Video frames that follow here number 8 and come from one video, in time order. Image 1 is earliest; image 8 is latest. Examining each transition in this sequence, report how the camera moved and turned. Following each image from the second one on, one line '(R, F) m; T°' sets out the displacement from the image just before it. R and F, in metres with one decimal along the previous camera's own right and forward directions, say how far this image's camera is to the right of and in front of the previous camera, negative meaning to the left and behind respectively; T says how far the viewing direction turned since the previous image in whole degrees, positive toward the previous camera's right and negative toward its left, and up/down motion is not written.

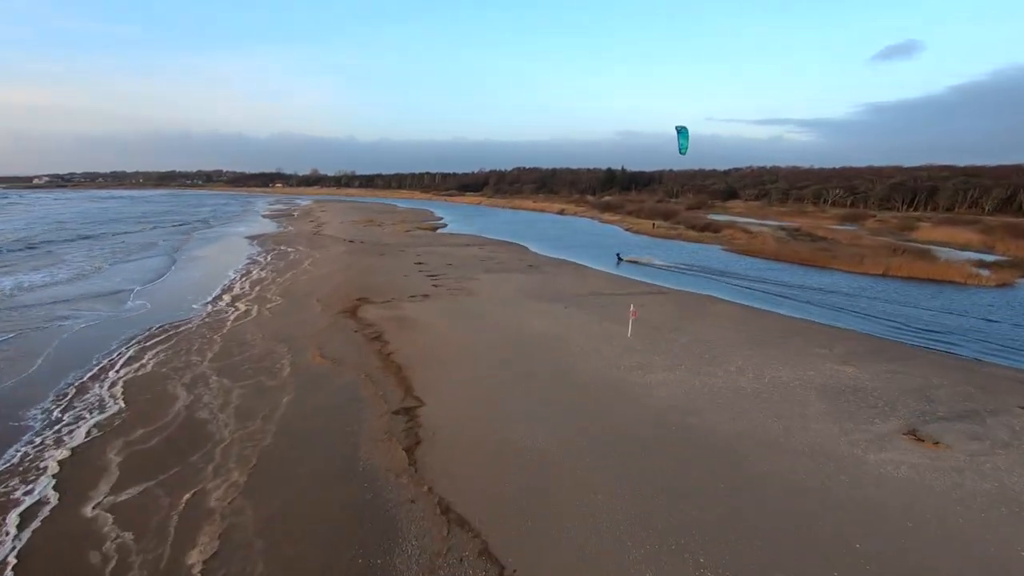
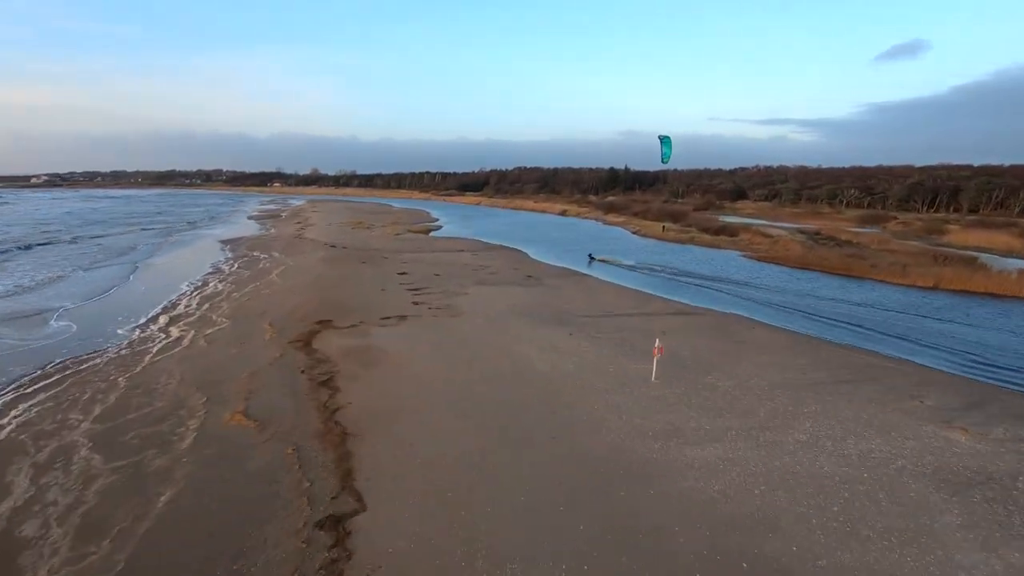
(+0.2, +2.7) m; 0°
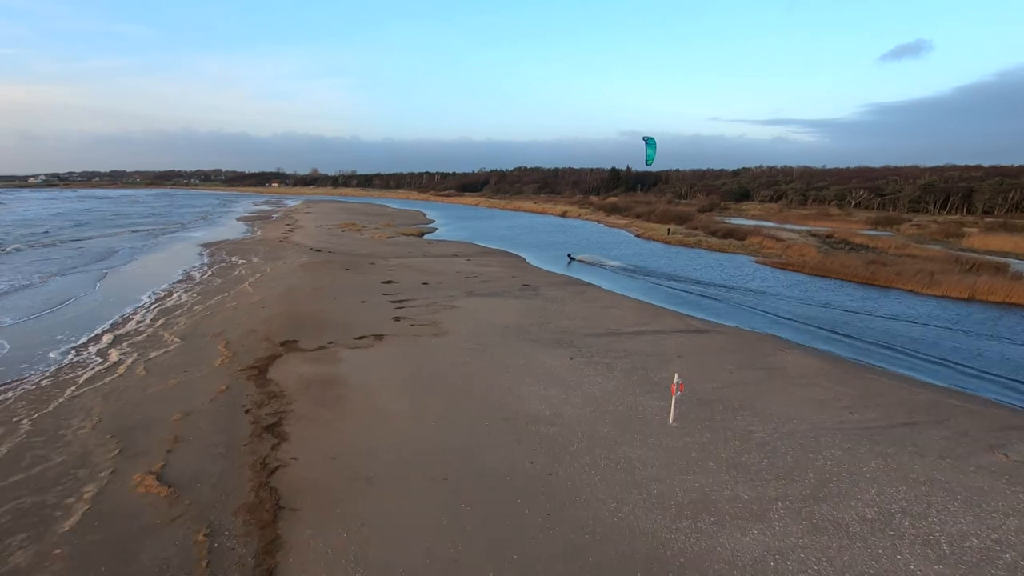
(+0.2, +1.7) m; 0°
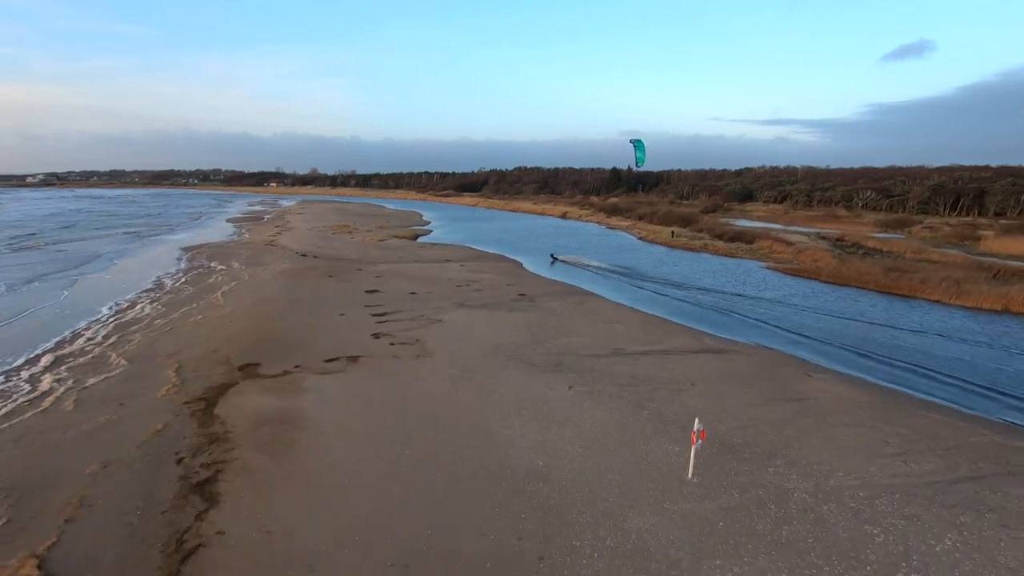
(+0.2, +1.4) m; 0°
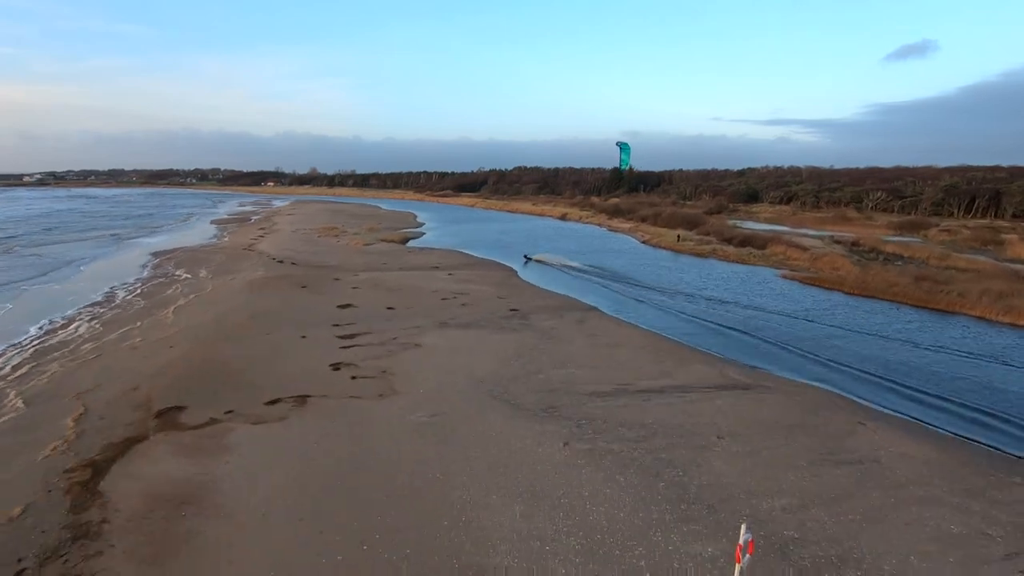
(+0.3, +1.9) m; 0°
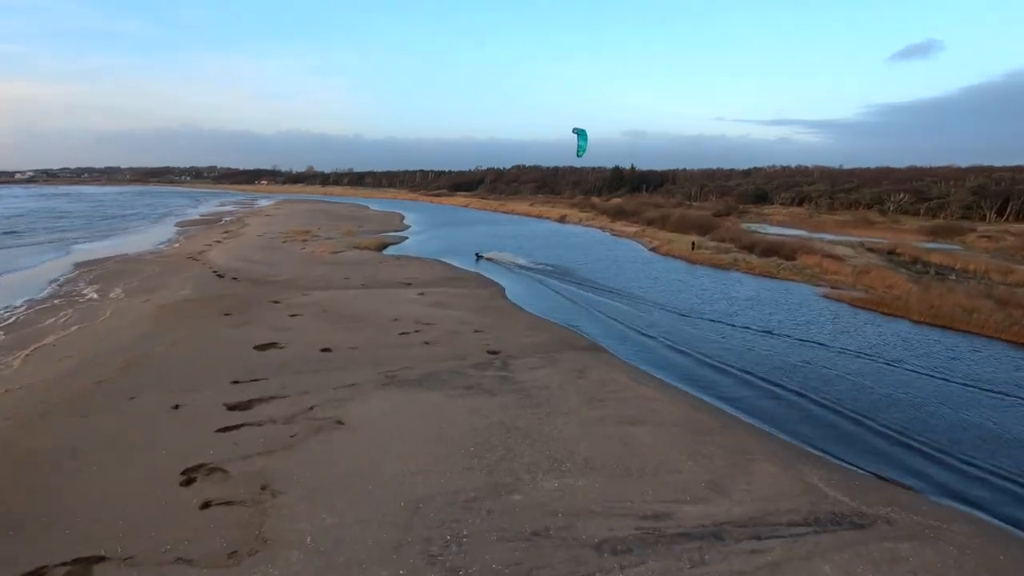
(+0.6, +3.8) m; 0°
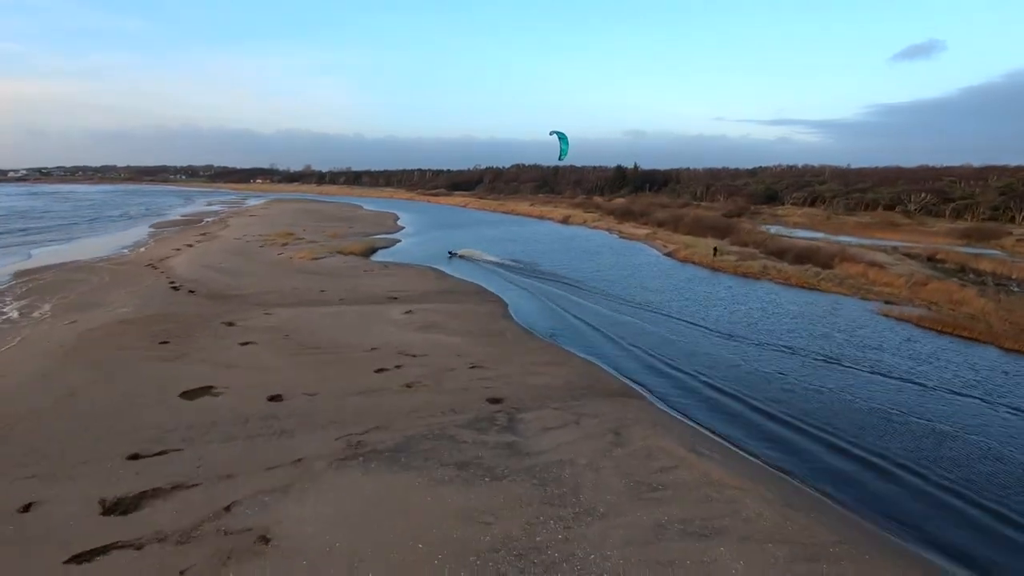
(-0.2, +2.7) m; 0°
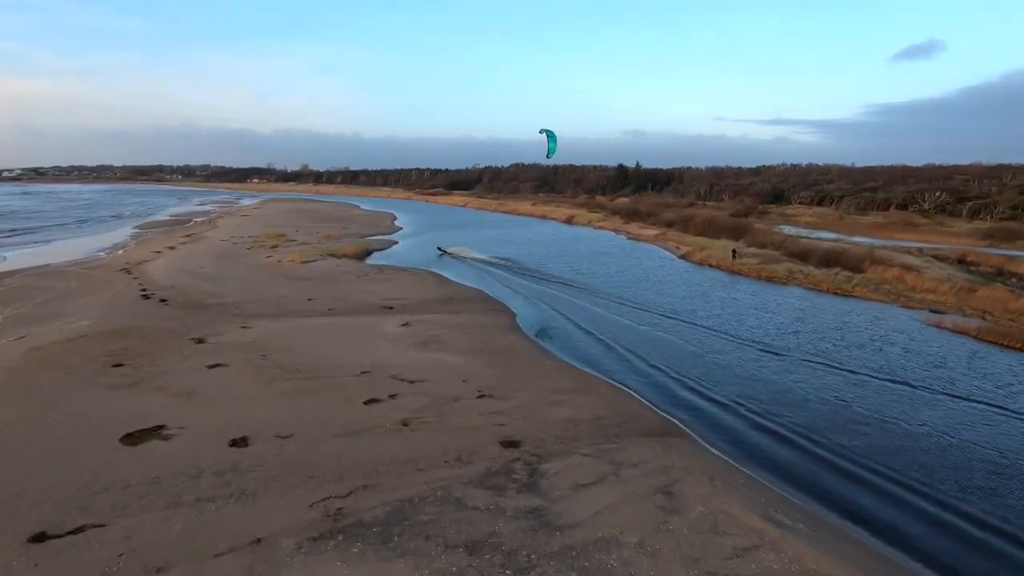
(-0.3, +1.6) m; 0°
